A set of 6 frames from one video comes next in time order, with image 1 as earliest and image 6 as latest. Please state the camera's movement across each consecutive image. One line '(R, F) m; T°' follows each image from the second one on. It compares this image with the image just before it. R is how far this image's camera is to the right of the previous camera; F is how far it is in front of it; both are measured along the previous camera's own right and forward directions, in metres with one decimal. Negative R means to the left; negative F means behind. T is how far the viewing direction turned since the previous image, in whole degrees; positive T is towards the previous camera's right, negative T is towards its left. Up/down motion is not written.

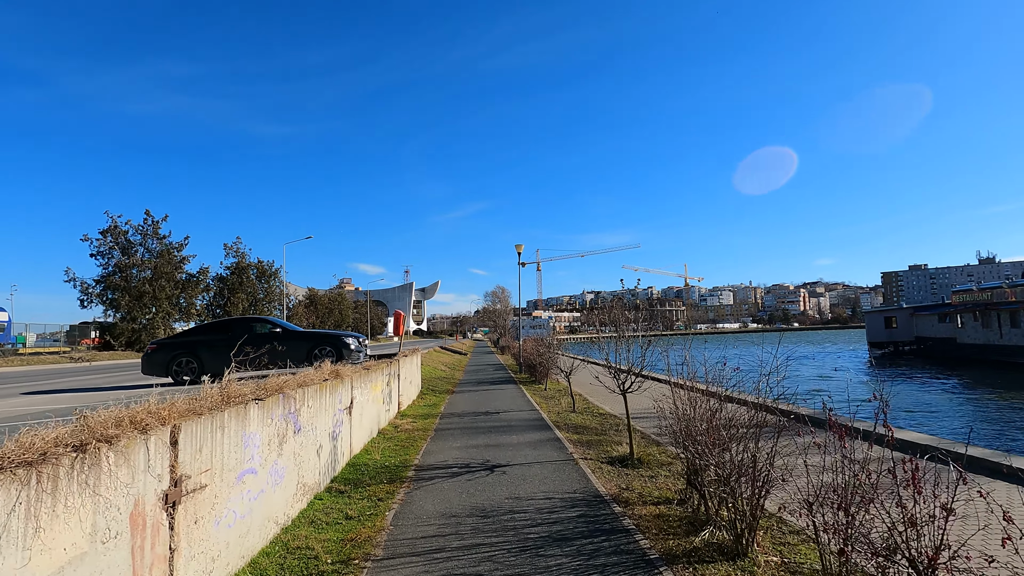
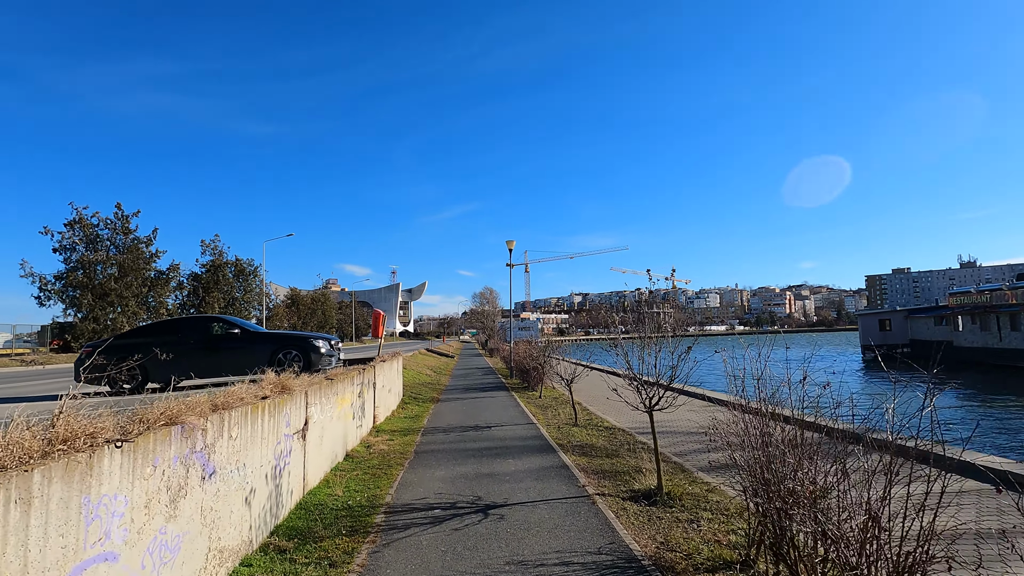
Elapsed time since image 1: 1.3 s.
(-0.1, +1.5) m; +1°
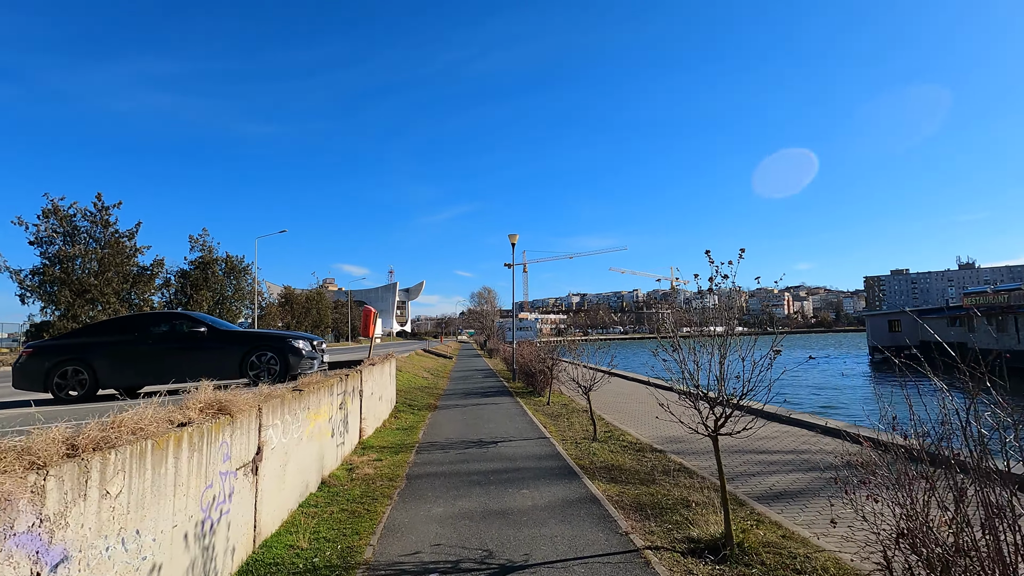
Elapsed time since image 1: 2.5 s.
(-0.2, +1.4) m; 0°
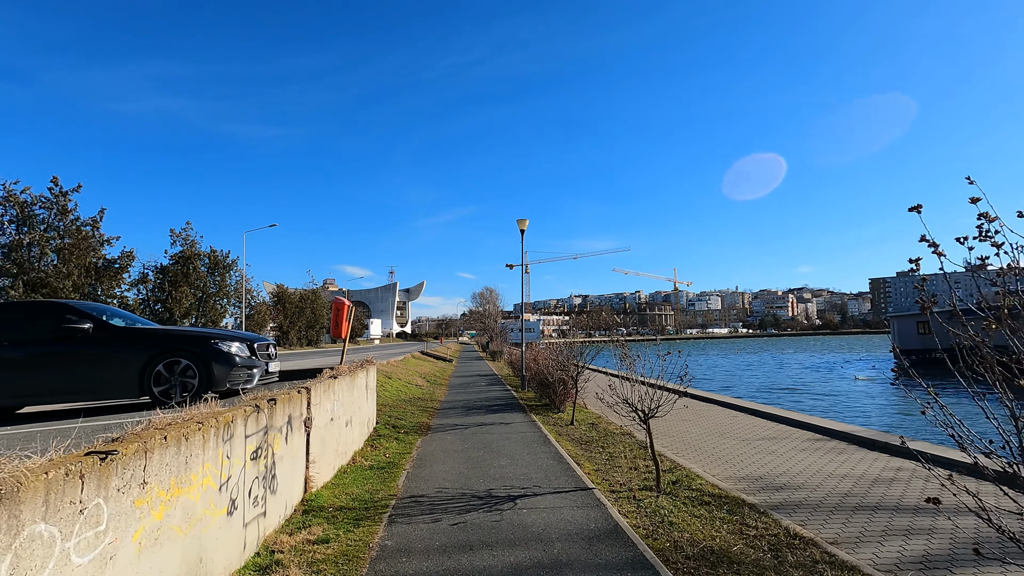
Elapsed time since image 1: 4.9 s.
(-0.3, +2.9) m; 0°
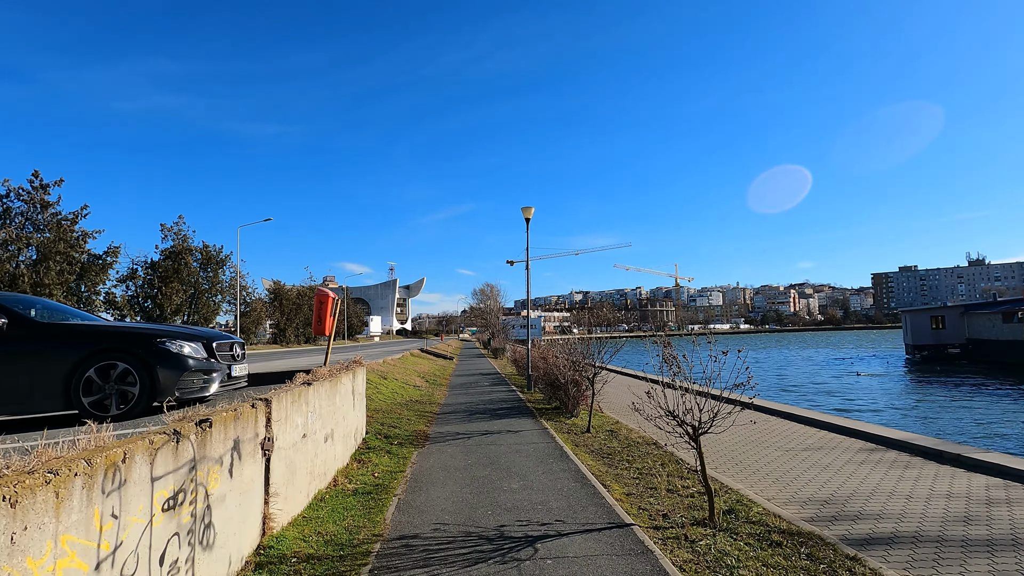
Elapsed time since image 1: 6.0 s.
(-0.1, +1.3) m; 0°
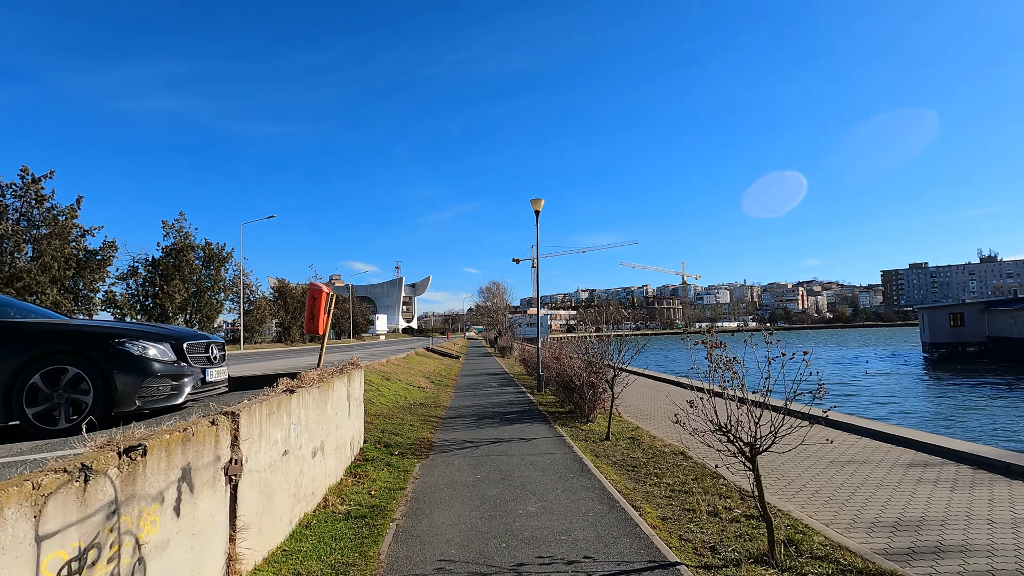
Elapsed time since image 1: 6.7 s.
(-0.1, +0.8) m; -1°
